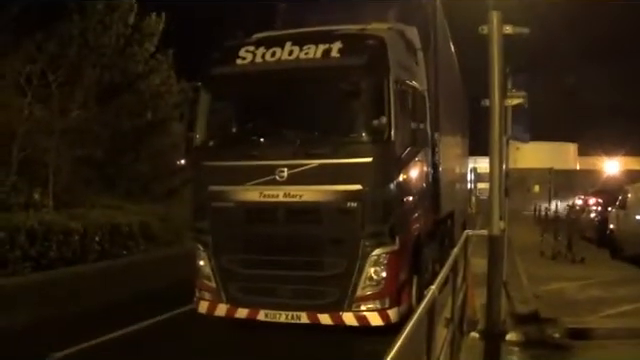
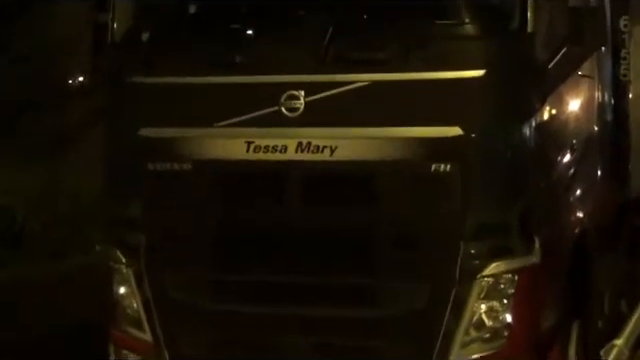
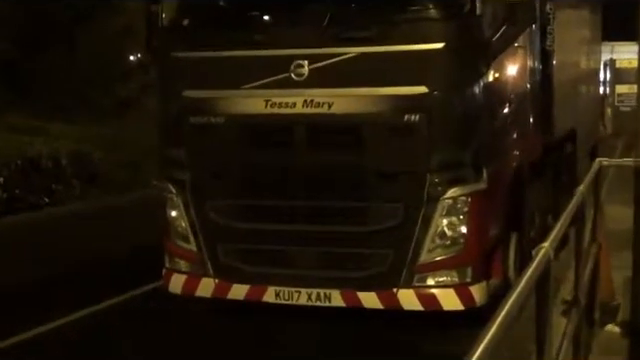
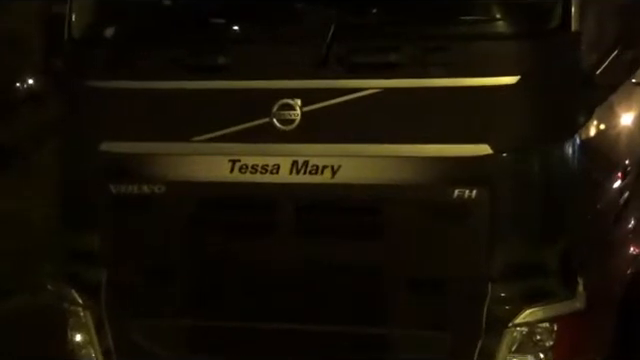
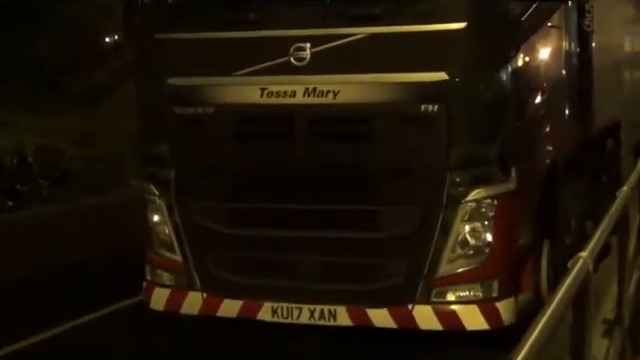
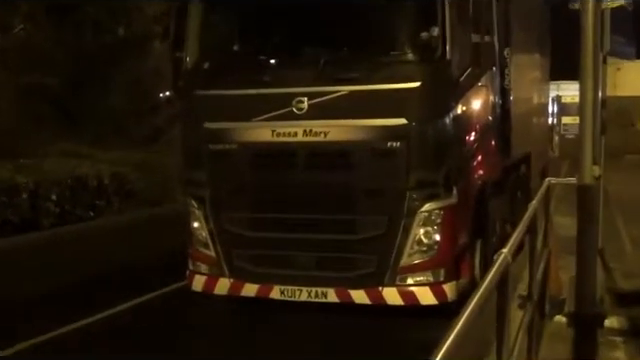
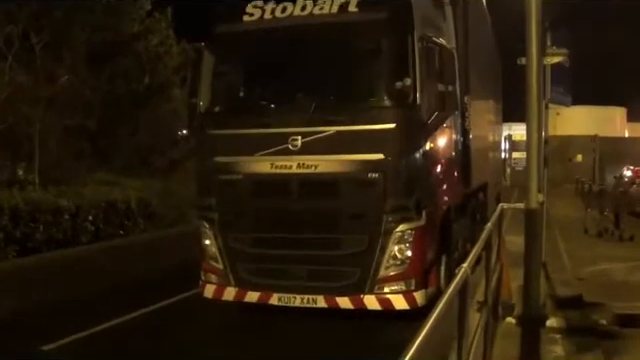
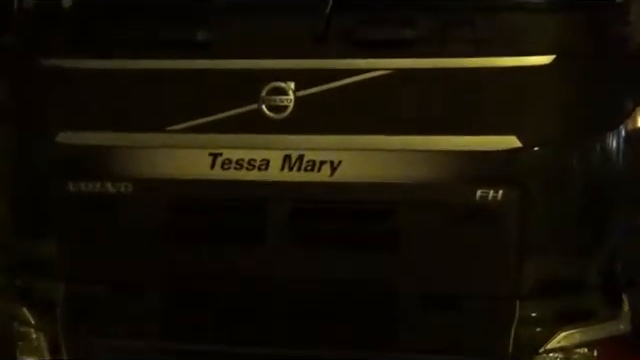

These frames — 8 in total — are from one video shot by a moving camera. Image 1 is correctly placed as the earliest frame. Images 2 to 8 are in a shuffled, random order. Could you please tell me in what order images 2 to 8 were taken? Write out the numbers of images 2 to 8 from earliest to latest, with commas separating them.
7, 6, 3, 5, 2, 4, 8
